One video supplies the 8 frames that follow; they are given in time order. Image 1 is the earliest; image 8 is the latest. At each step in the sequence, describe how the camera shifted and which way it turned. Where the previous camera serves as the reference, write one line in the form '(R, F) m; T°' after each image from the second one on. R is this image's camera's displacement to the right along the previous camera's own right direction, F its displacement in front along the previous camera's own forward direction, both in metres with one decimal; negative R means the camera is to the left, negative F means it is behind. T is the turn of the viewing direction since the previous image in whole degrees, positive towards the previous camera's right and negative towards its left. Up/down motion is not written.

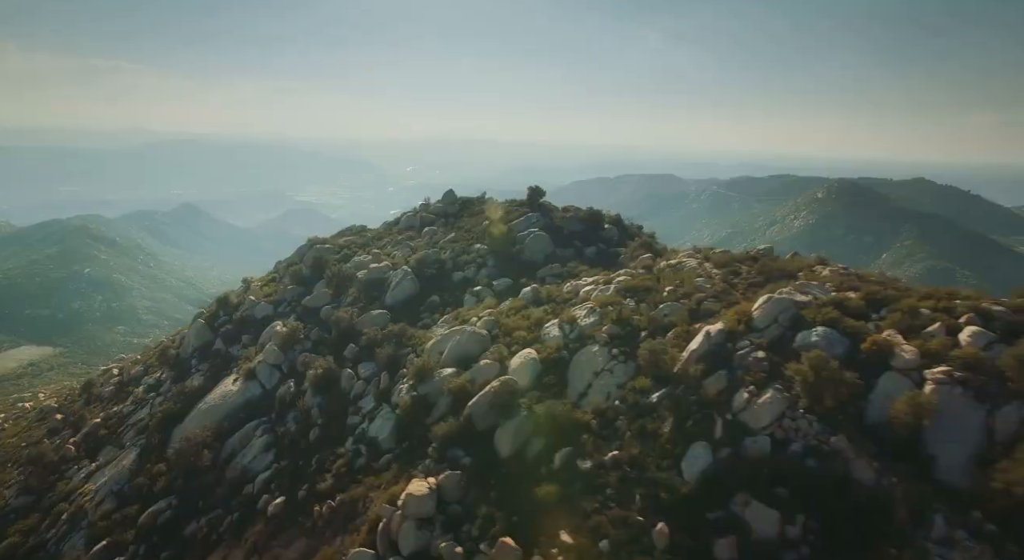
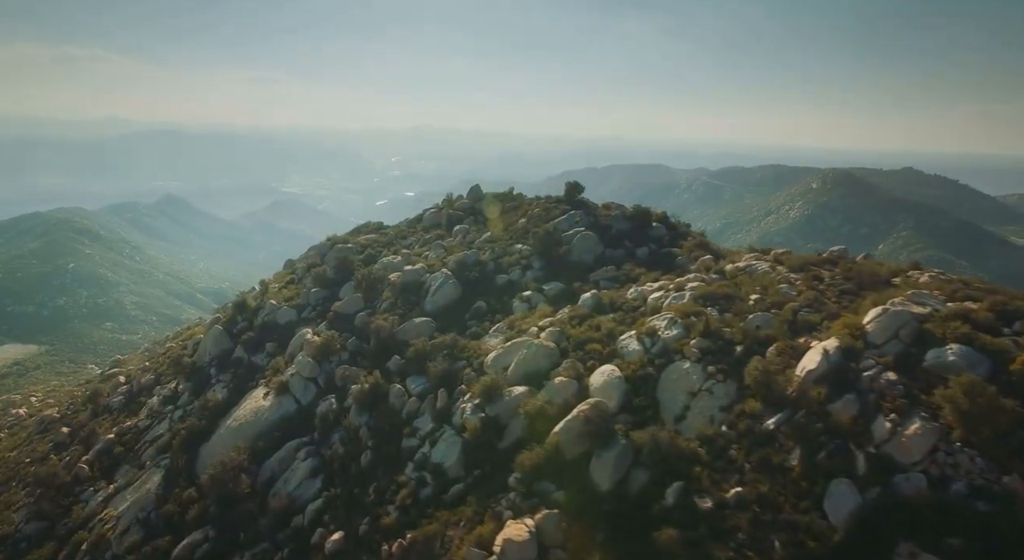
(-3.3, +2.3) m; +1°
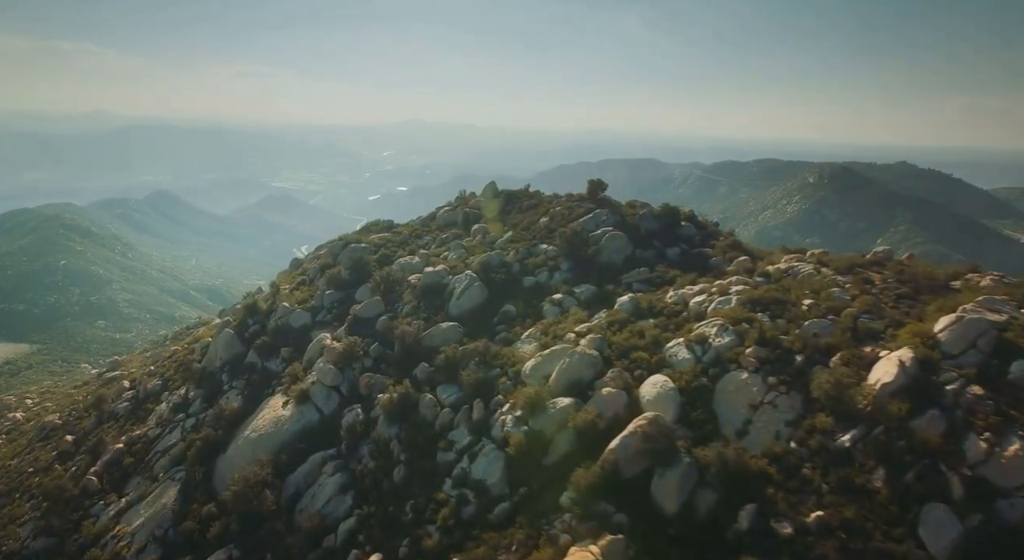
(-1.8, +1.3) m; +1°
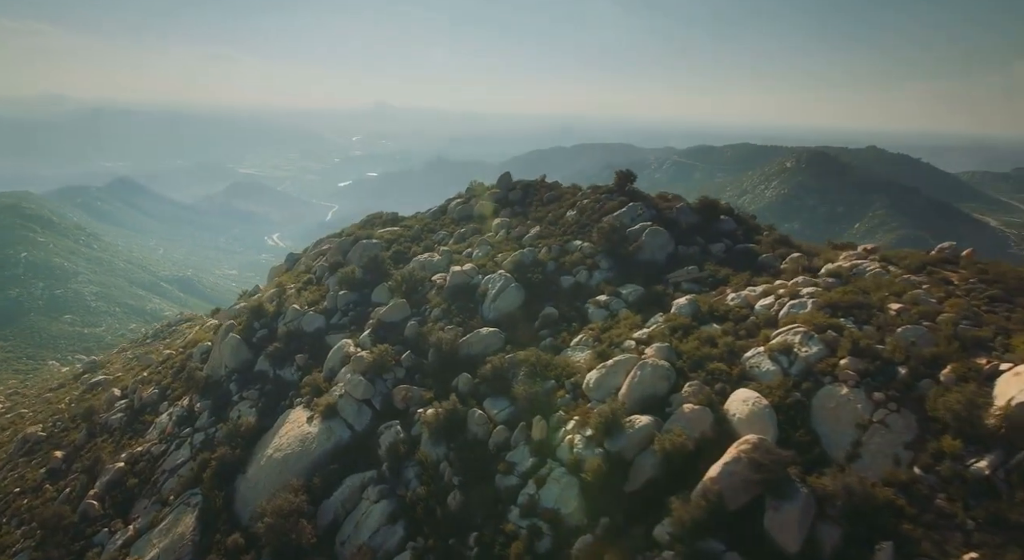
(-3.1, +2.2) m; +2°
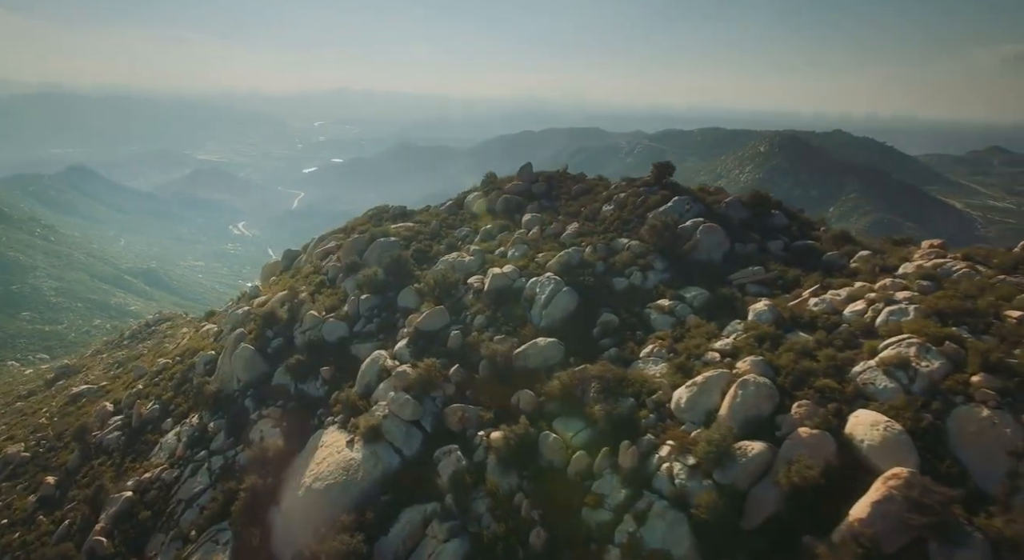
(-3.6, +2.5) m; +3°
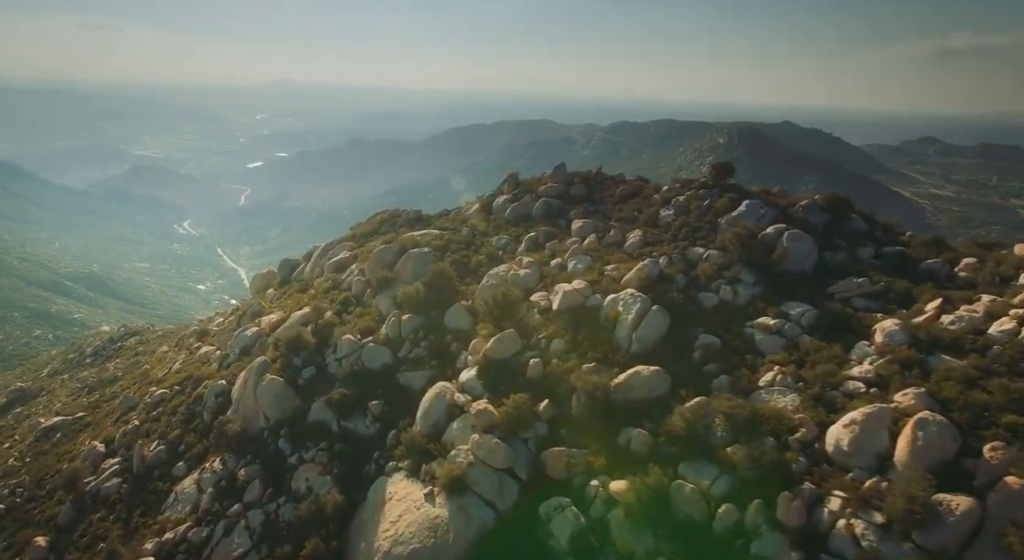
(-5.0, +3.4) m; +4°
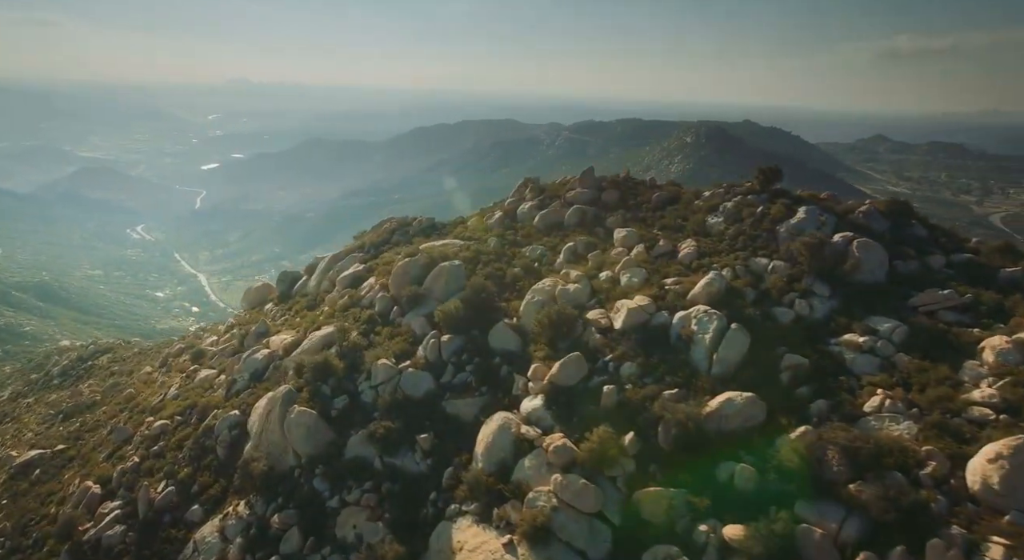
(-3.7, +2.4) m; +3°
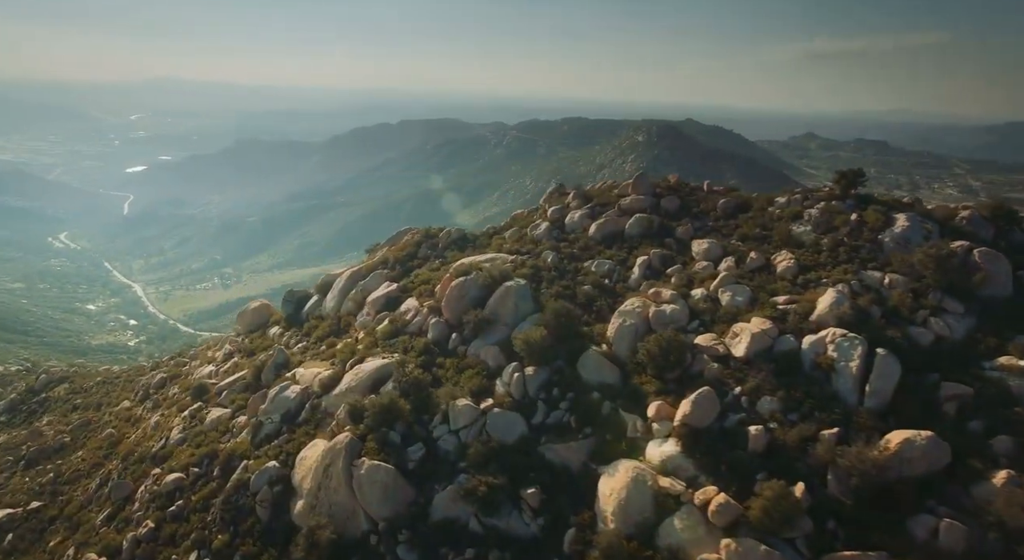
(-5.6, +3.6) m; +5°
